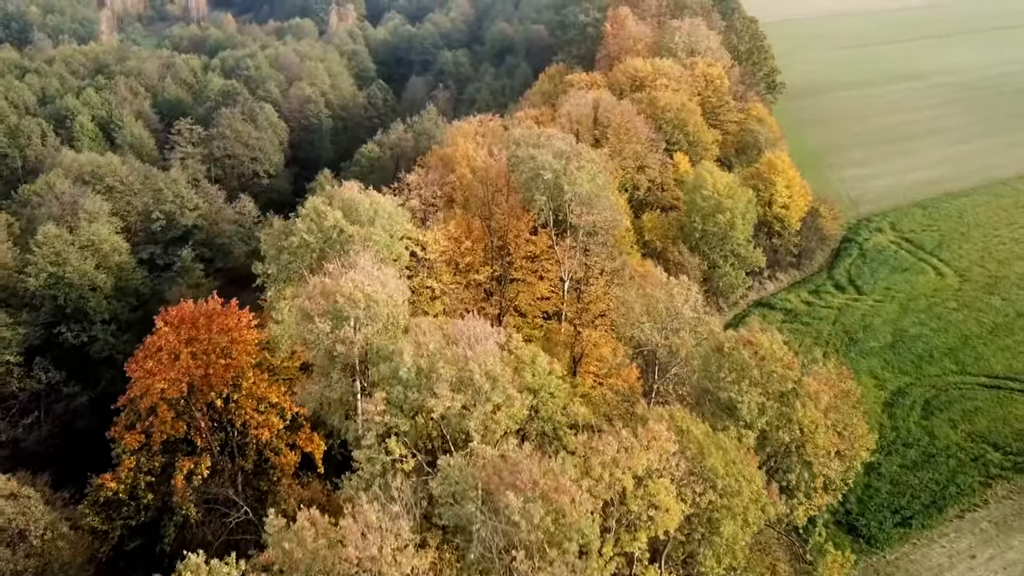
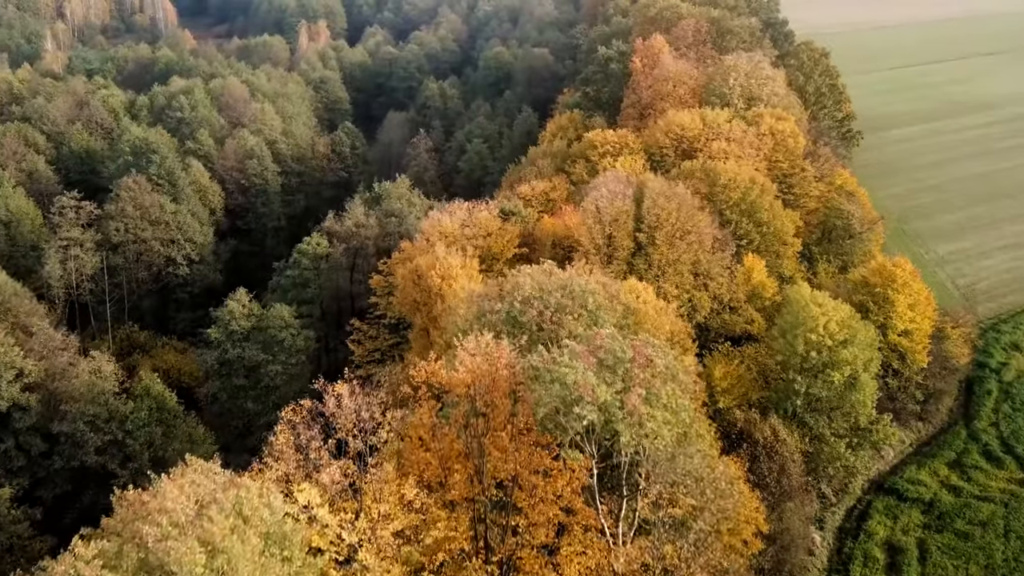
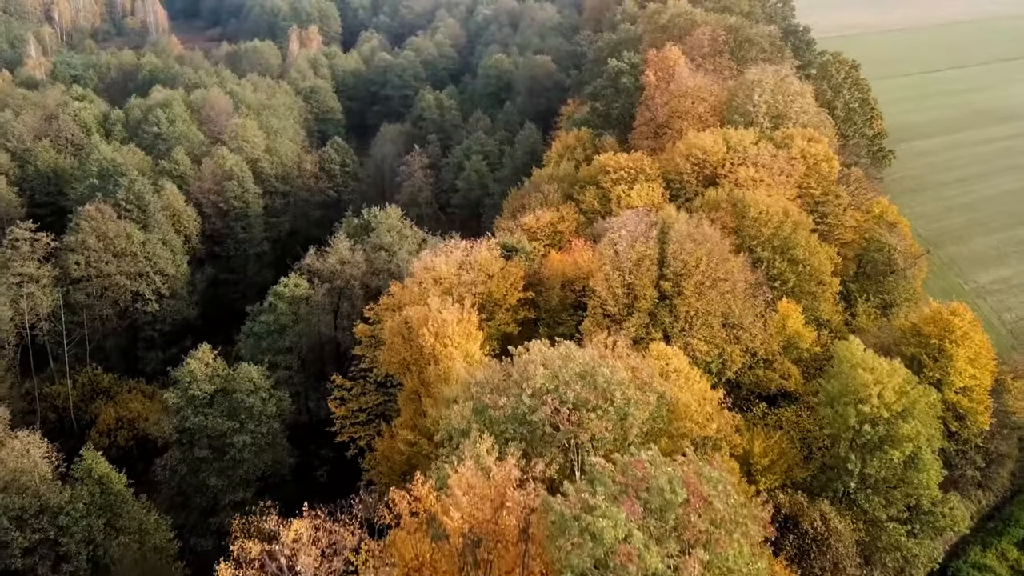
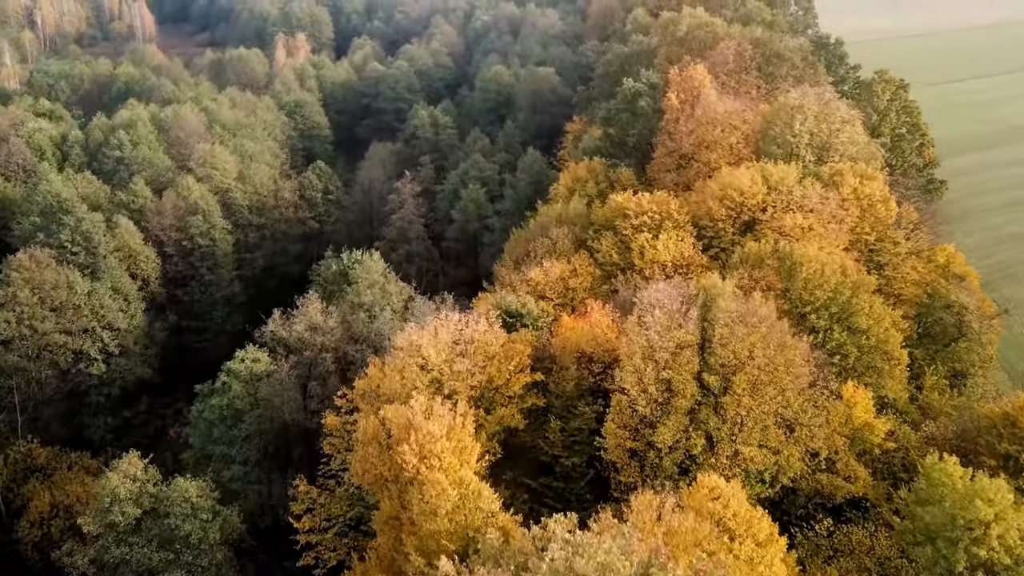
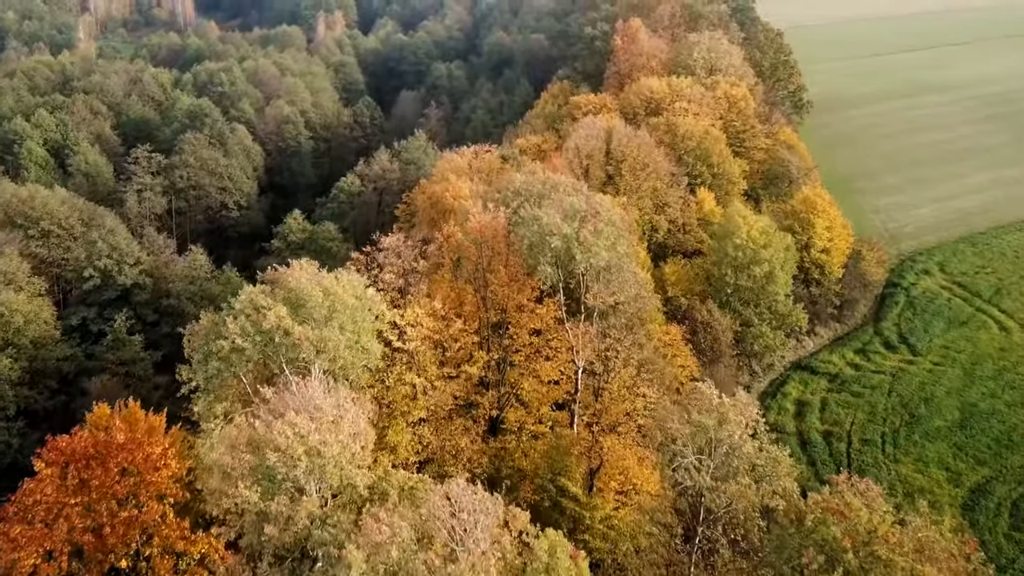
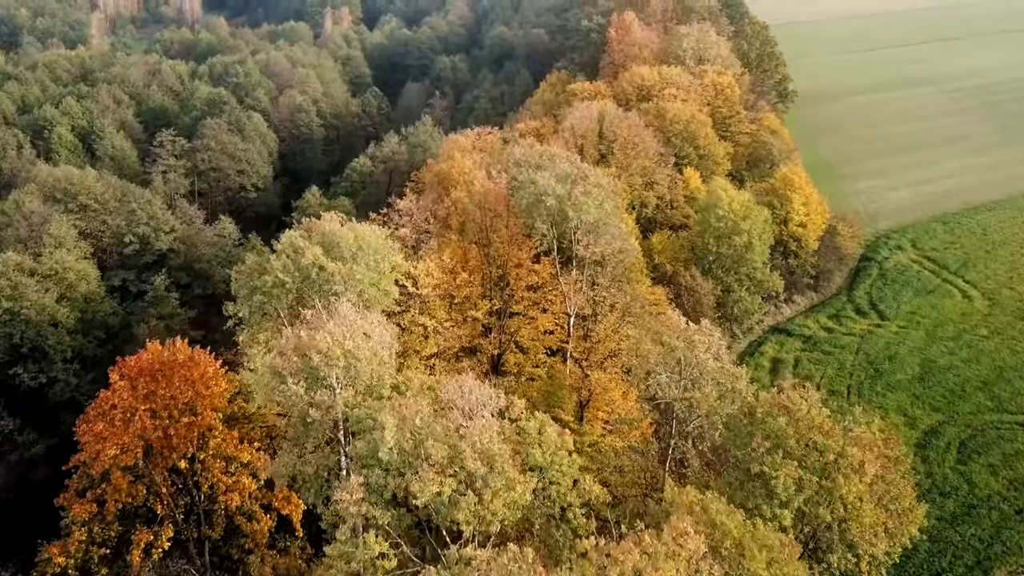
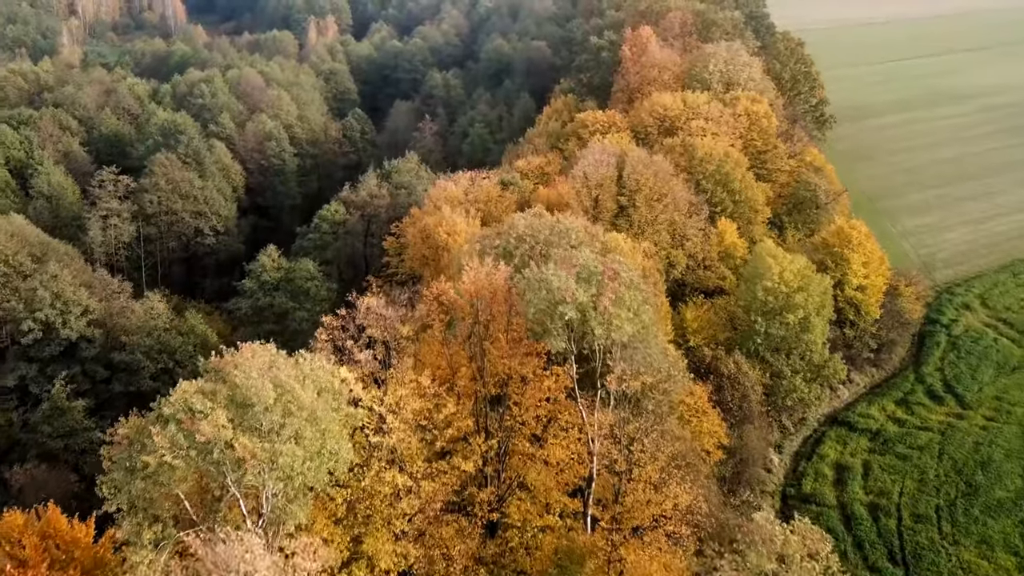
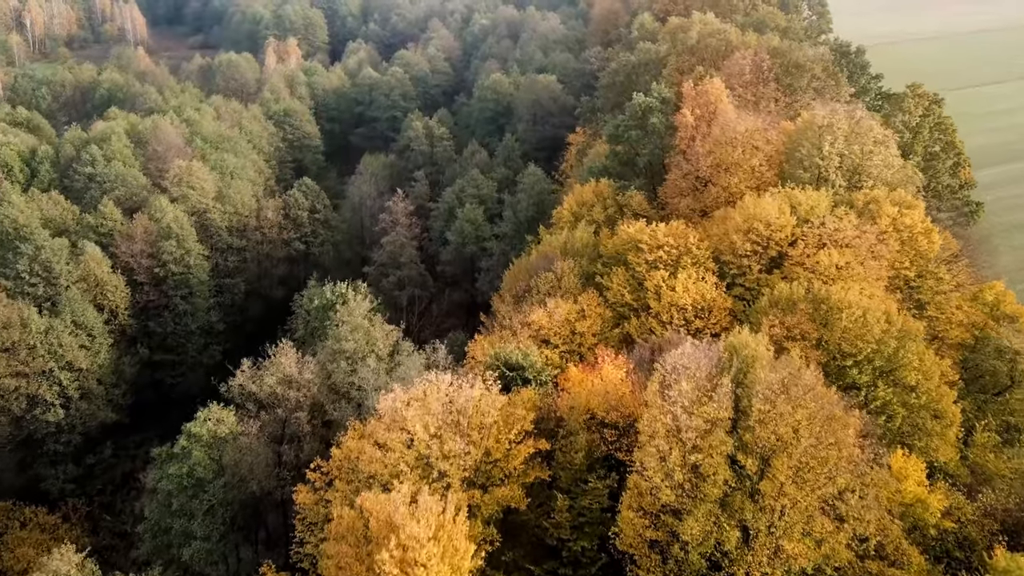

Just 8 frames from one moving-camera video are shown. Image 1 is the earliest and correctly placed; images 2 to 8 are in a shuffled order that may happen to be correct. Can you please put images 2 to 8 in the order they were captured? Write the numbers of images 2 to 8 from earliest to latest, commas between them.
6, 5, 7, 2, 3, 4, 8
